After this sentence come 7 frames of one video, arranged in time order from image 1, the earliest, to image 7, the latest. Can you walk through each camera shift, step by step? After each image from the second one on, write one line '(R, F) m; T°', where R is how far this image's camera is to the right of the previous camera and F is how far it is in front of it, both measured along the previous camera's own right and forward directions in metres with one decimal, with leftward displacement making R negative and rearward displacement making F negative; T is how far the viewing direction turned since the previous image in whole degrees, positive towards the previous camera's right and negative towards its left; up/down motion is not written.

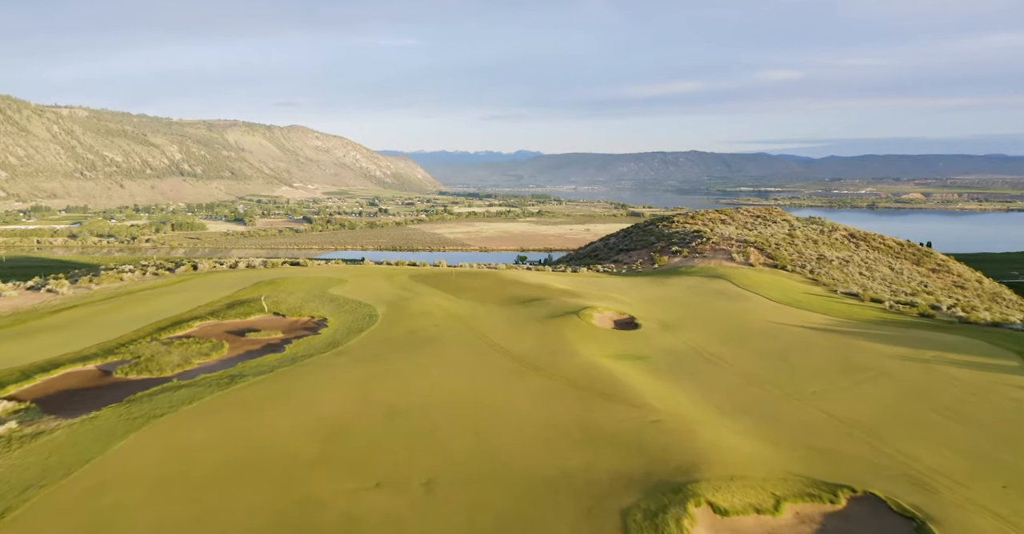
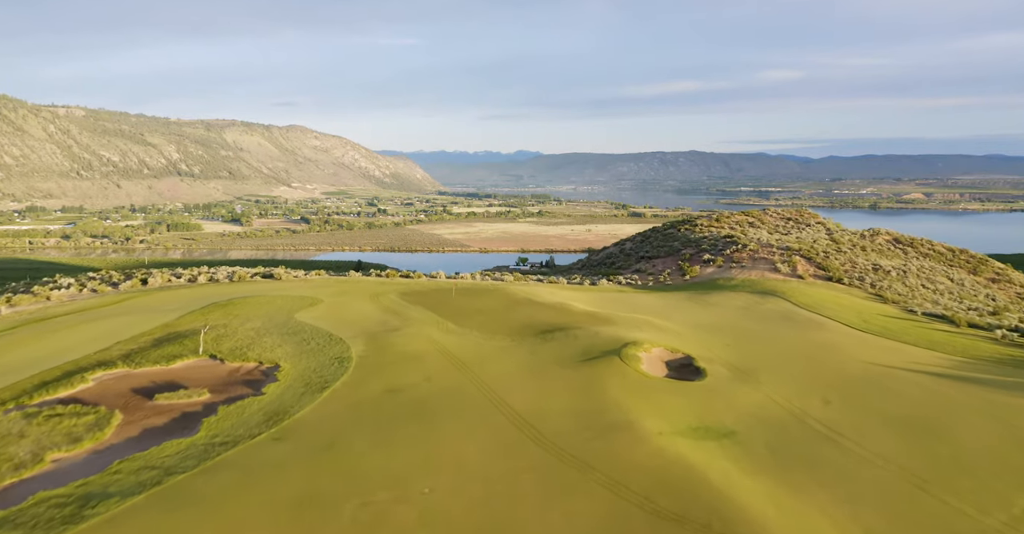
(-0.6, +5.7) m; 0°
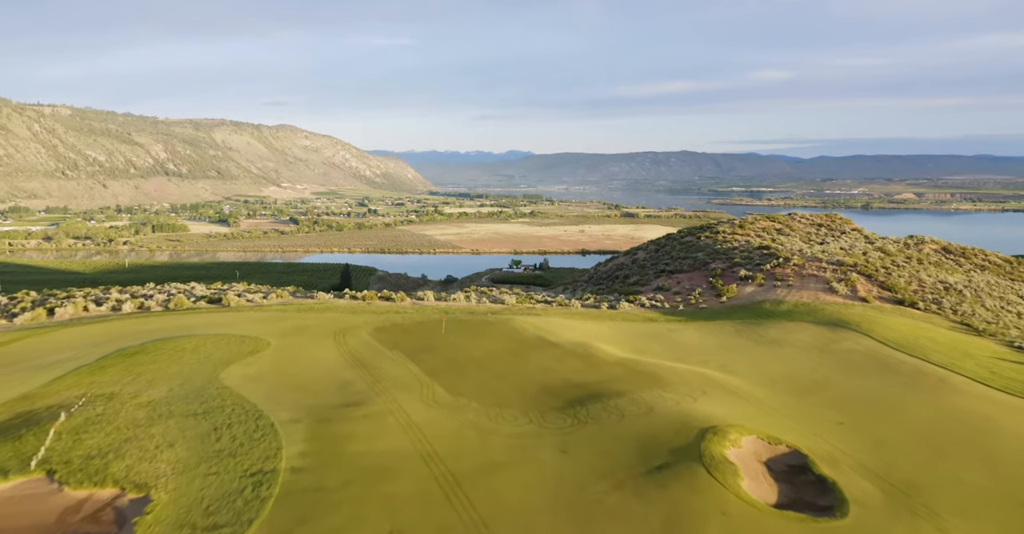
(-0.6, +6.1) m; +1°
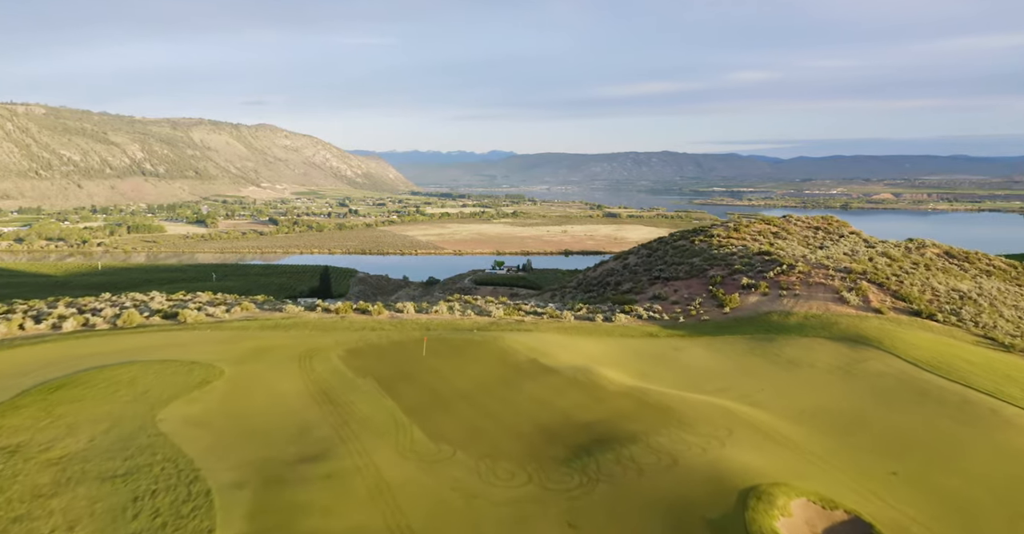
(-0.2, +2.4) m; +2°
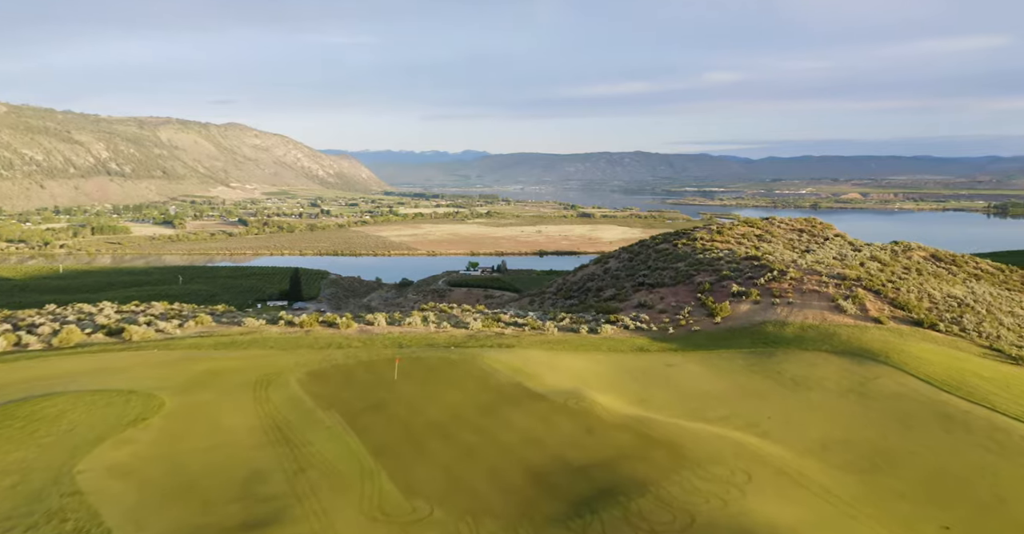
(-0.2, +1.9) m; +3°
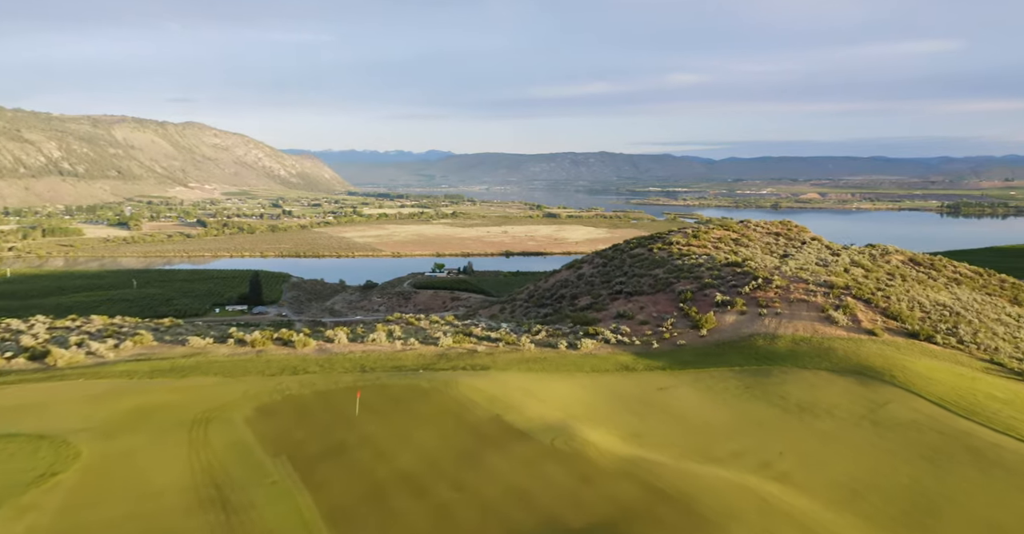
(-0.3, +2.1) m; +3°
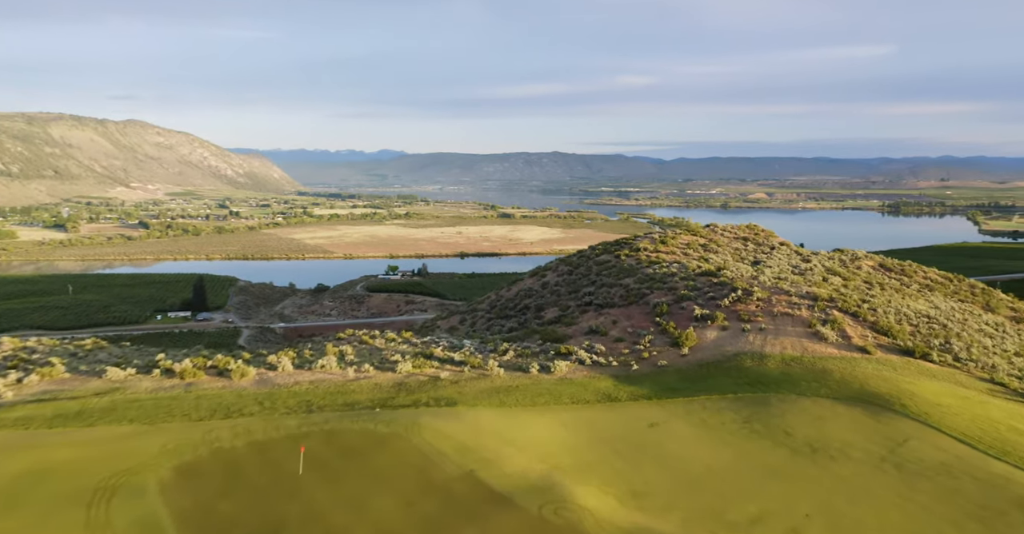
(-0.4, +2.5) m; +4°
